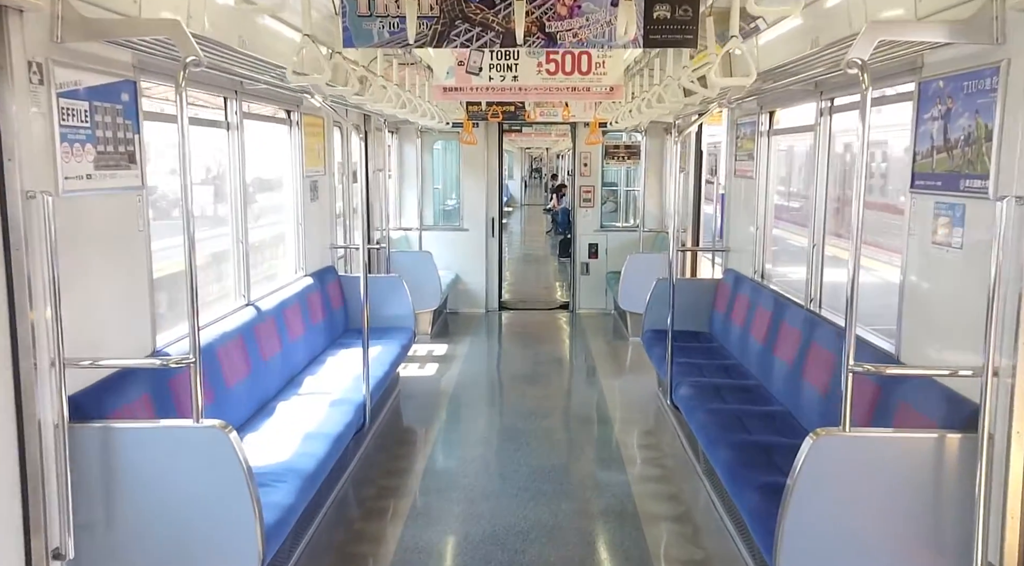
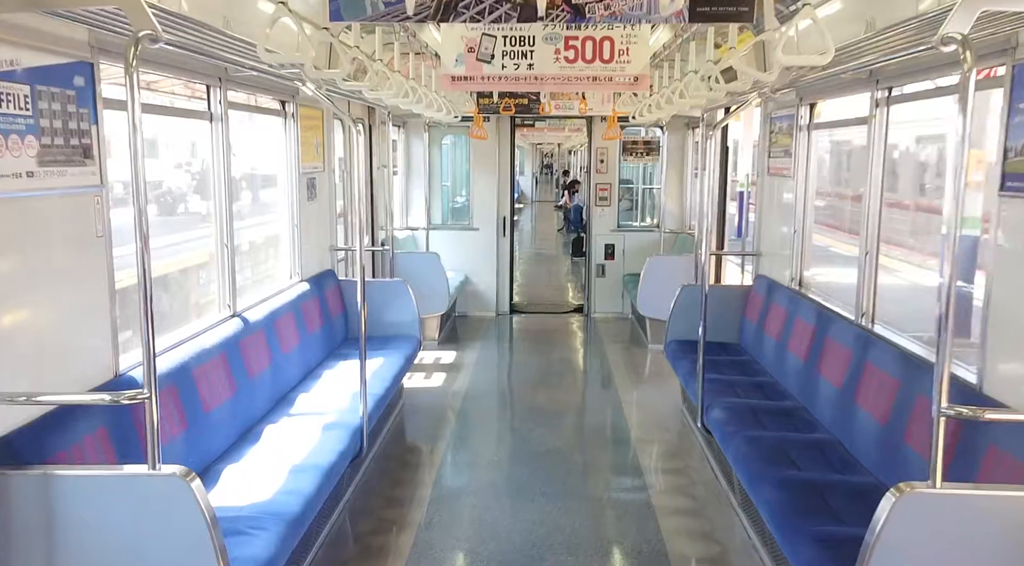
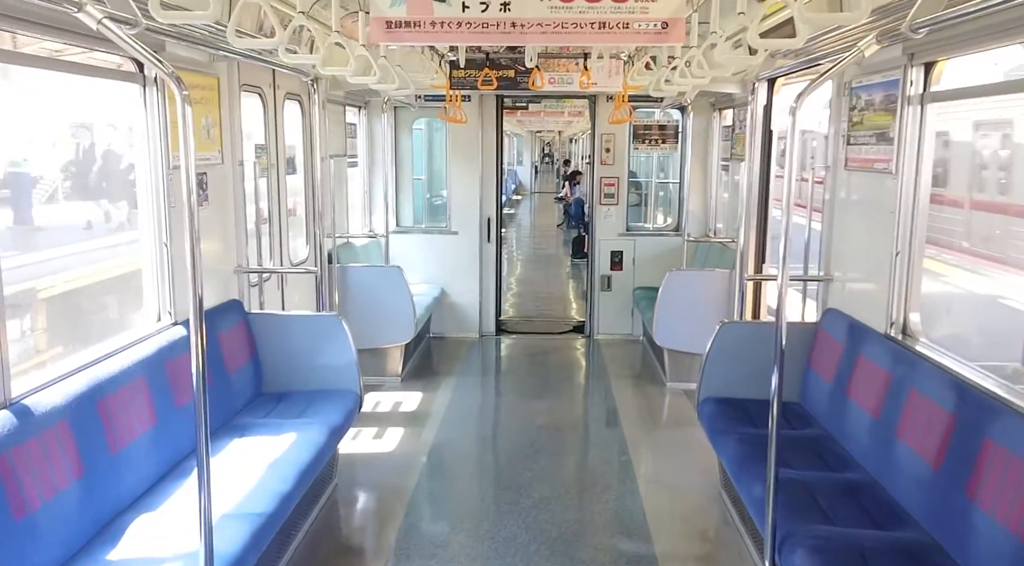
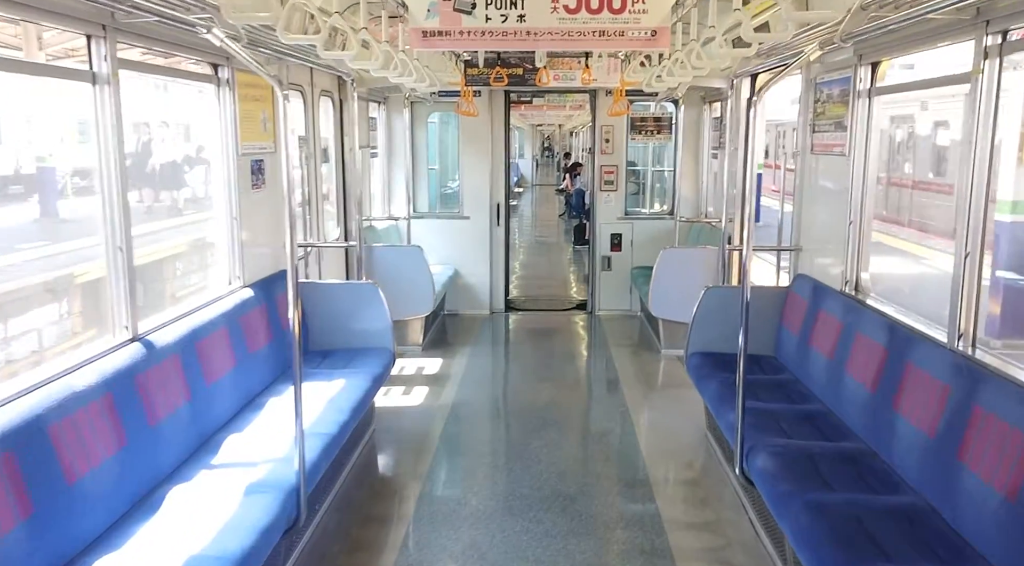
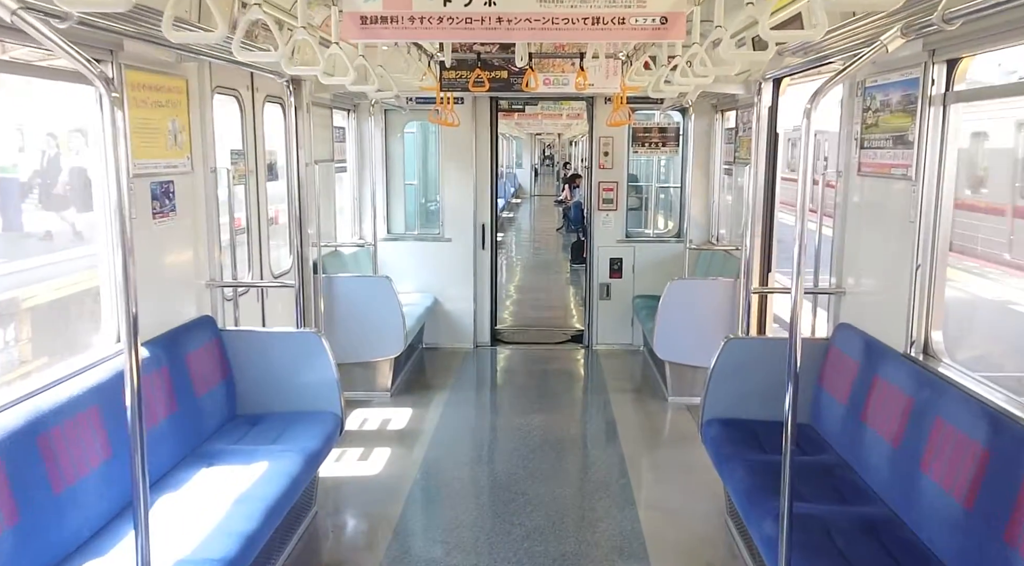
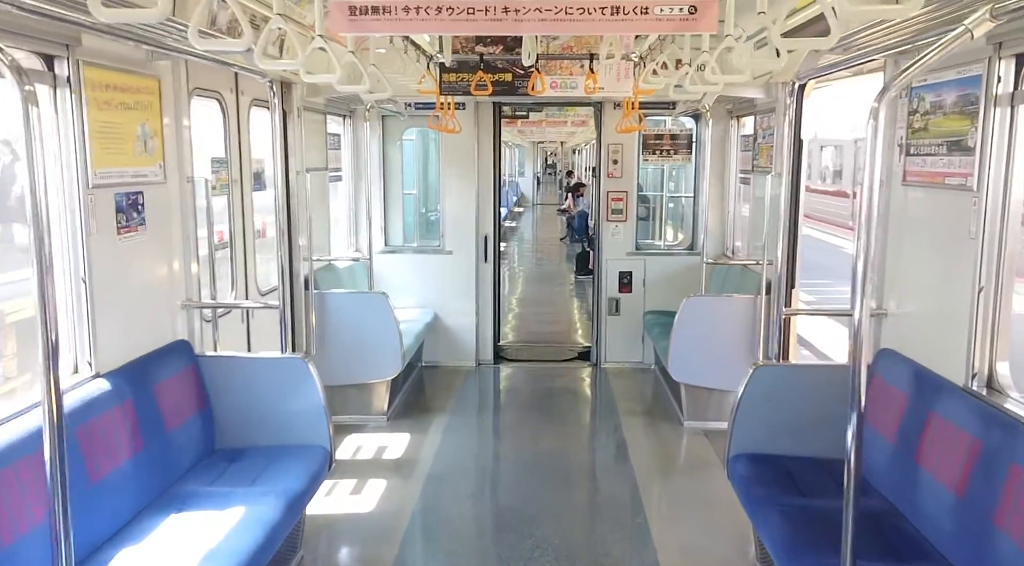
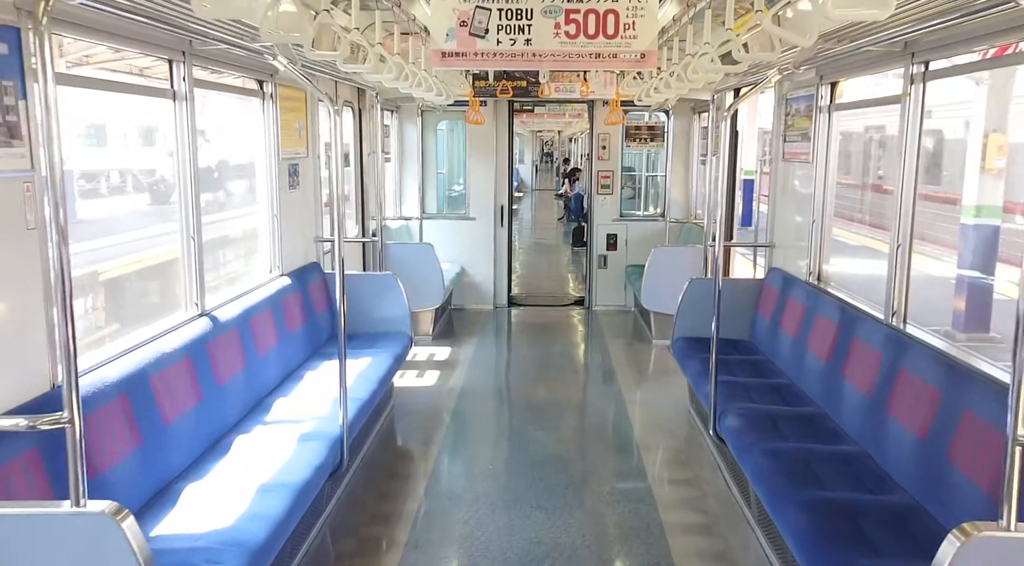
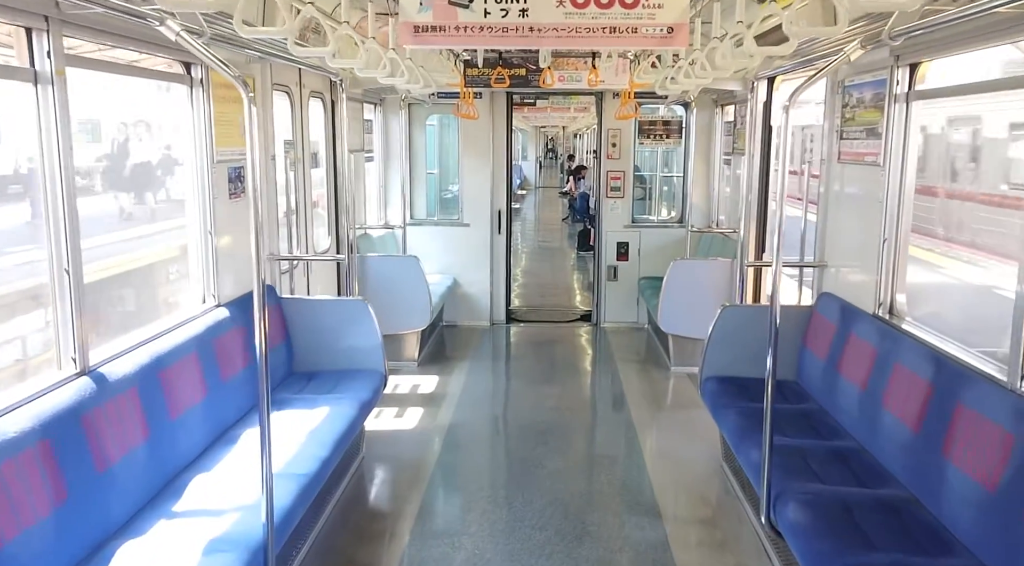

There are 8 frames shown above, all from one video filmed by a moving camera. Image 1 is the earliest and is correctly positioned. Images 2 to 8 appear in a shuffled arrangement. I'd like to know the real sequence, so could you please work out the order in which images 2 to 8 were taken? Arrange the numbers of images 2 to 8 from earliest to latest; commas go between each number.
2, 7, 4, 8, 3, 5, 6
